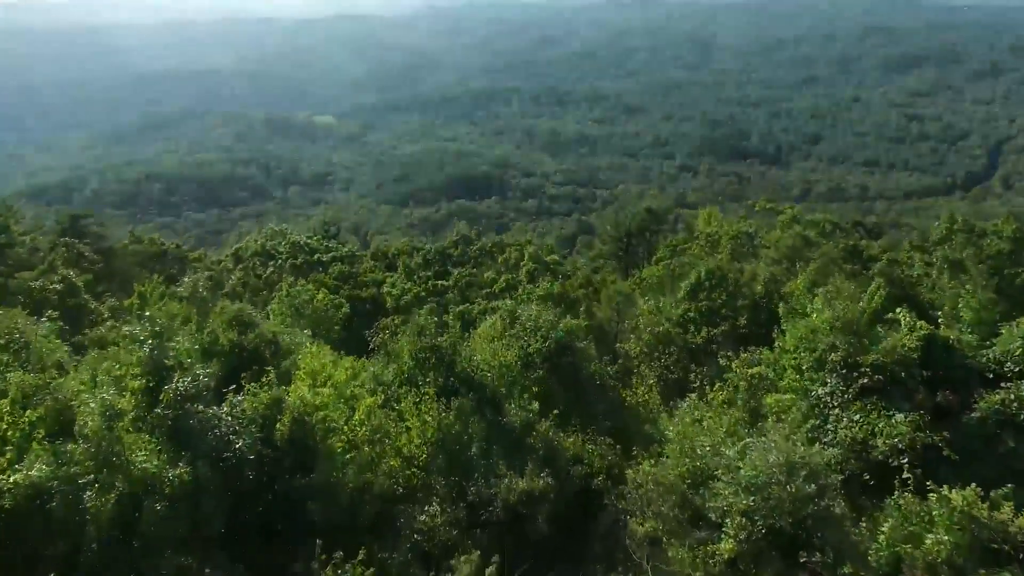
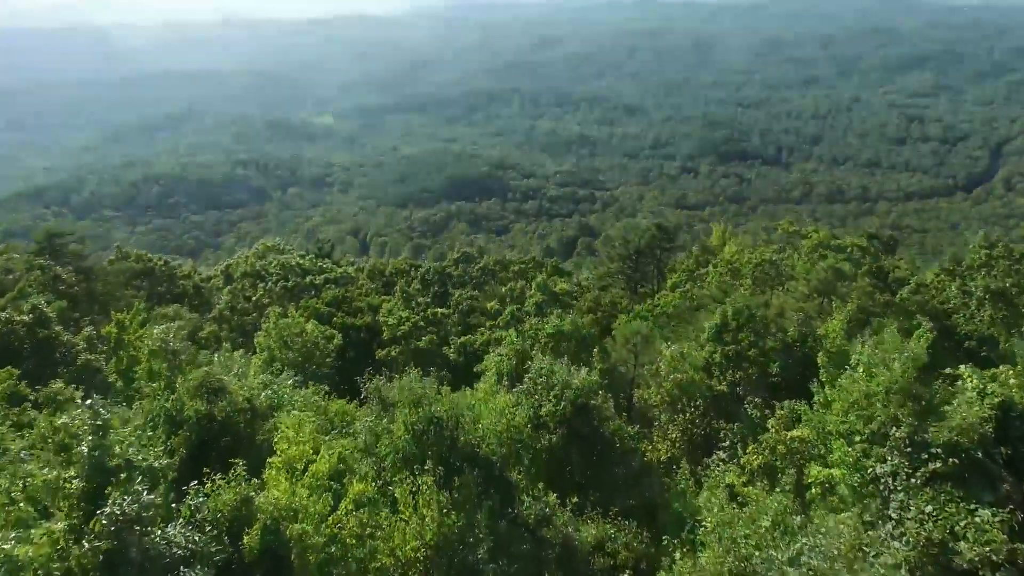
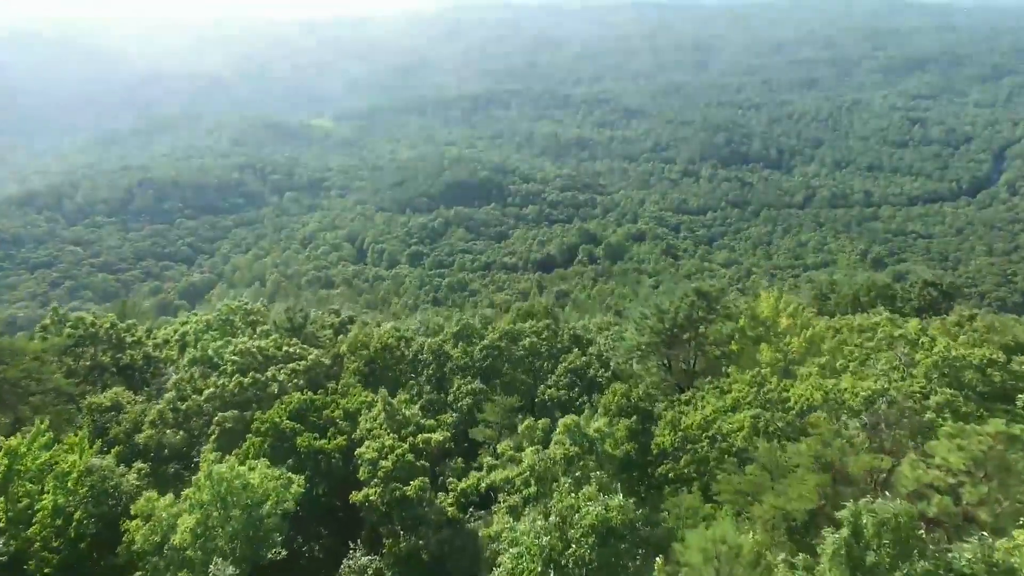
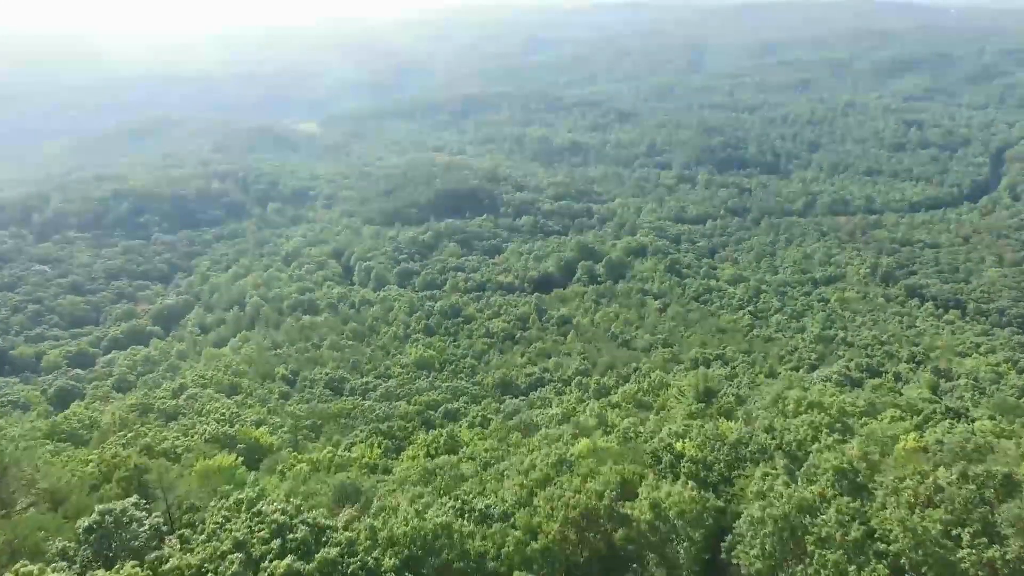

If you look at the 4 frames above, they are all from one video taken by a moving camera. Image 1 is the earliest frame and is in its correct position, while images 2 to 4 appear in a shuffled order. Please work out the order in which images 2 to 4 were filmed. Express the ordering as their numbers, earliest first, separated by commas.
2, 3, 4
